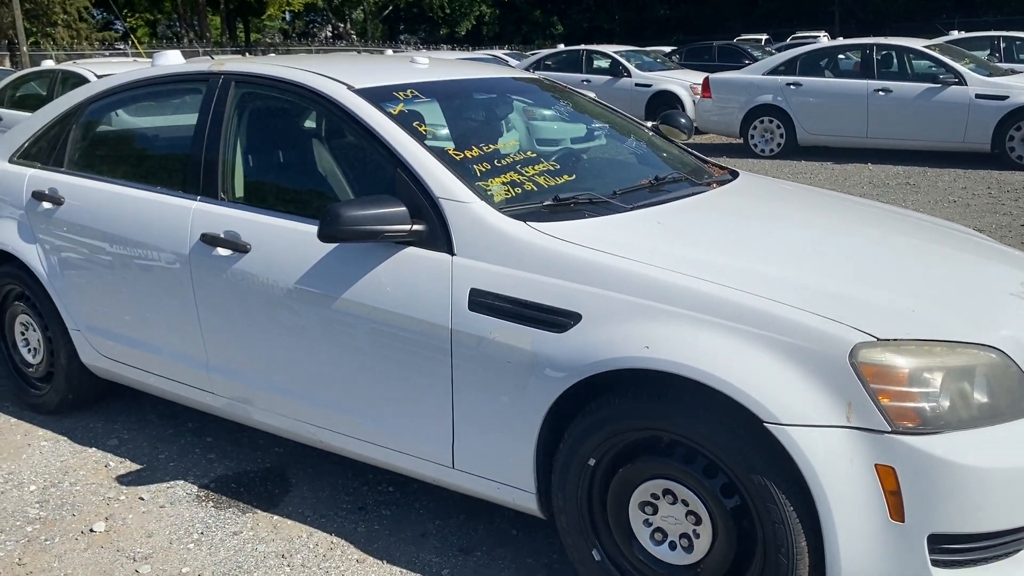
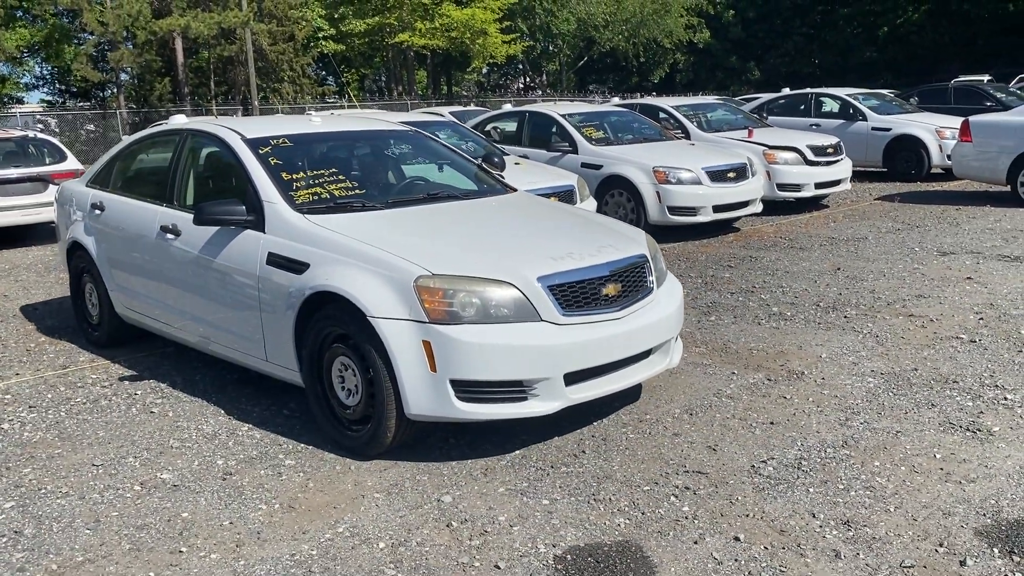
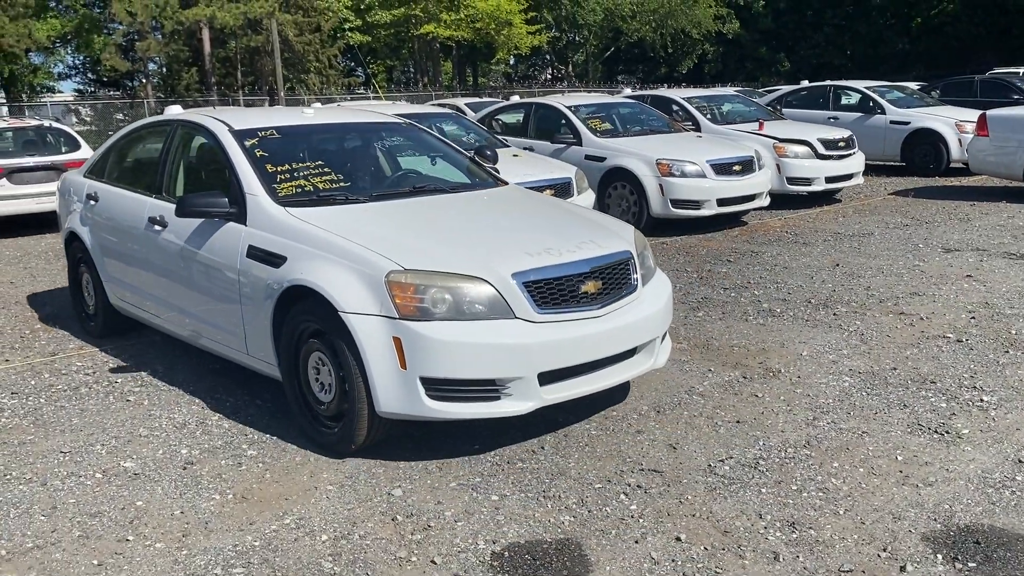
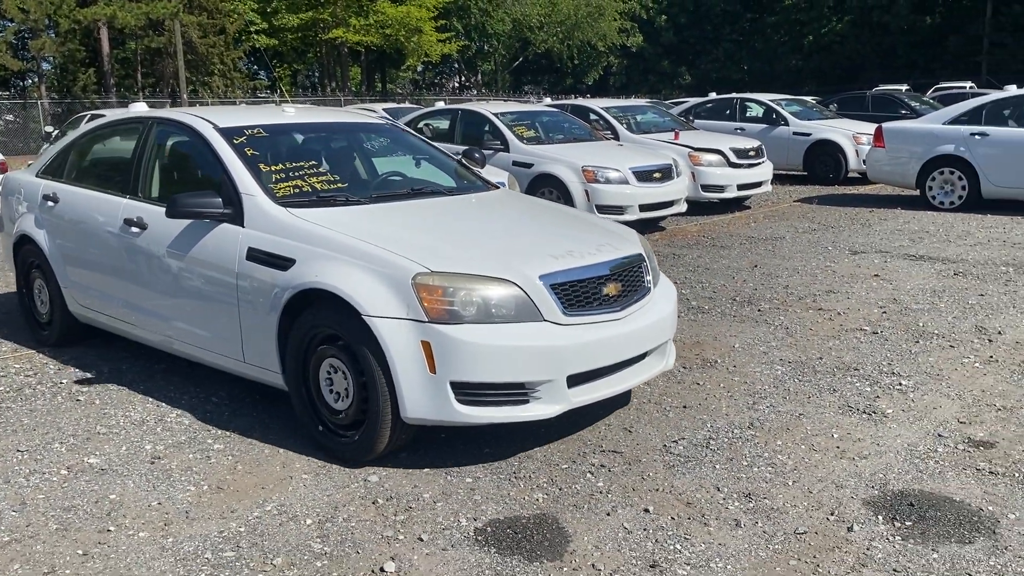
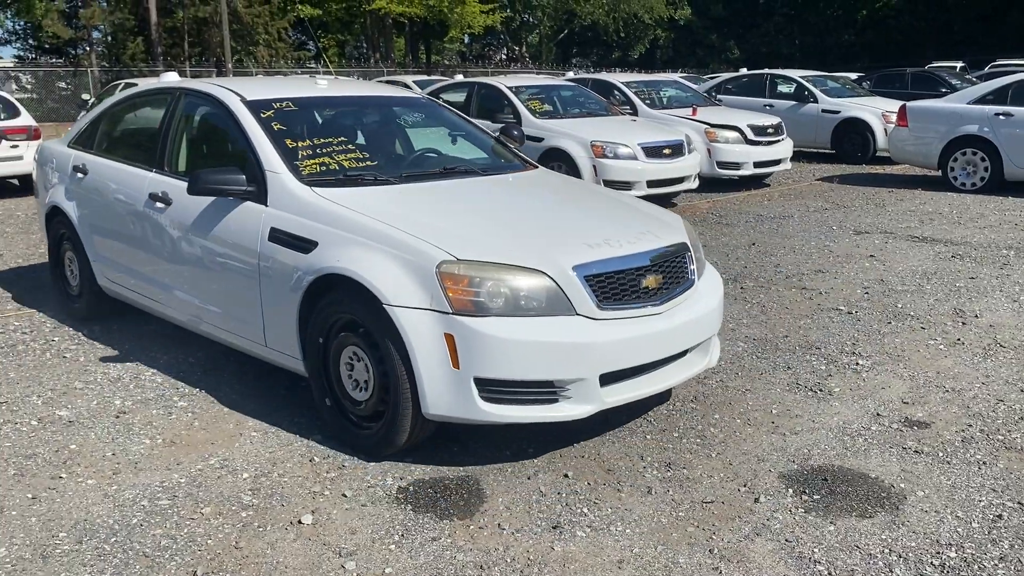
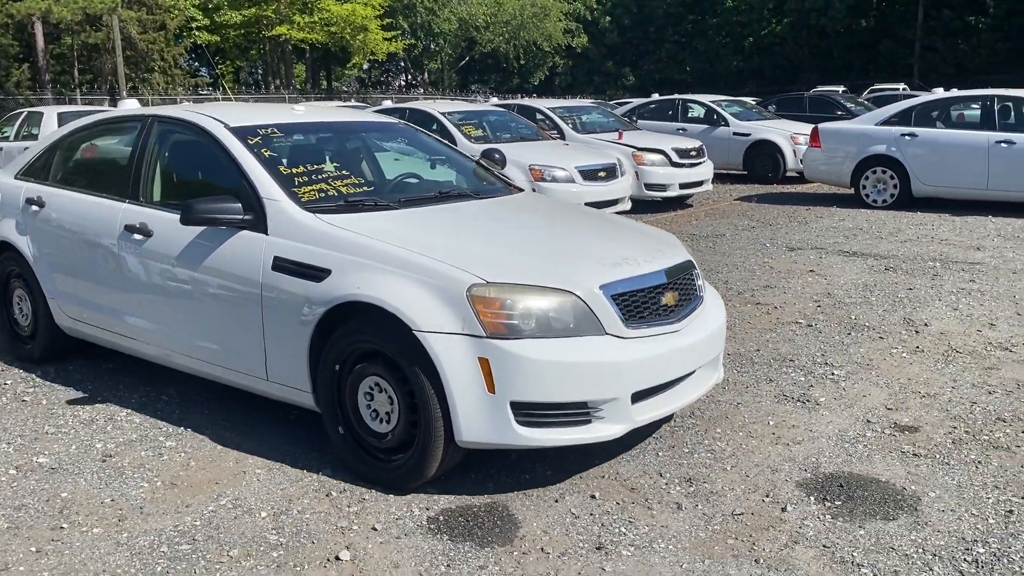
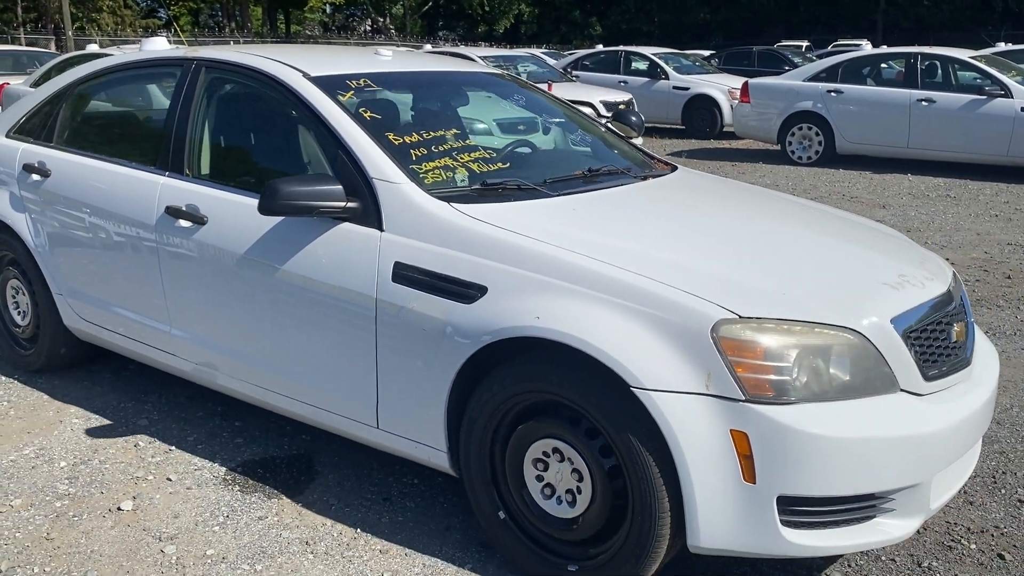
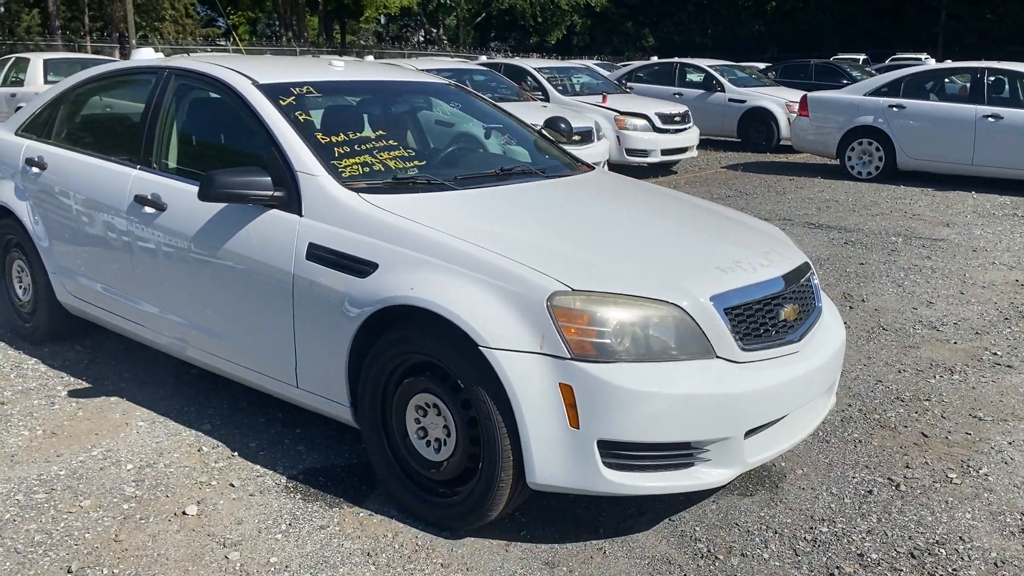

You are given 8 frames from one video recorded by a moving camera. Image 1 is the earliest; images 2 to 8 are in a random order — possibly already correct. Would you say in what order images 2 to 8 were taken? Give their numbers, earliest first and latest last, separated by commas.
7, 8, 5, 3, 2, 4, 6
